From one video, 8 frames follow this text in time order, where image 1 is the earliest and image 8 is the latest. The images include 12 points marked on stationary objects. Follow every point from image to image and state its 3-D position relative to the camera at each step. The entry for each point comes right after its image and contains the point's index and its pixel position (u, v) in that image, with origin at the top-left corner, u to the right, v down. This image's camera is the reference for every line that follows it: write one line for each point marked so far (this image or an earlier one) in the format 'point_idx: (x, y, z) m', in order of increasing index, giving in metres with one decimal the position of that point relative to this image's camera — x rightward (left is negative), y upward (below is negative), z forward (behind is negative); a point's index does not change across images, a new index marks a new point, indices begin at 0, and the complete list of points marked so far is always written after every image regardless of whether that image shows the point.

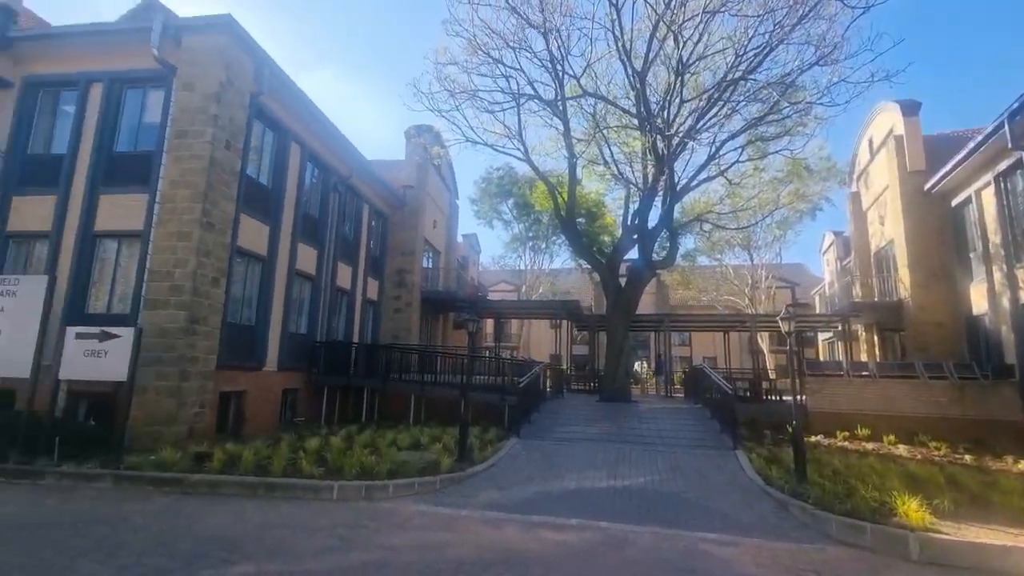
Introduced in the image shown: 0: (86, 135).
0: (-10.1, +3.6, +11.6) m
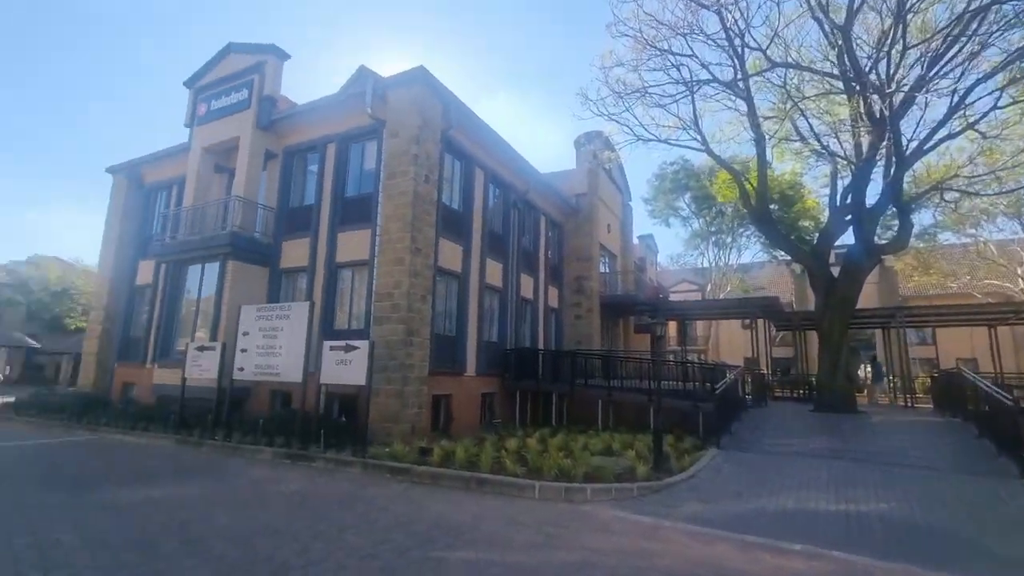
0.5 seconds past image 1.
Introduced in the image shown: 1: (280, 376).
0: (-5.5, +3.0, +14.5) m
1: (-5.5, -2.1, +11.5) m
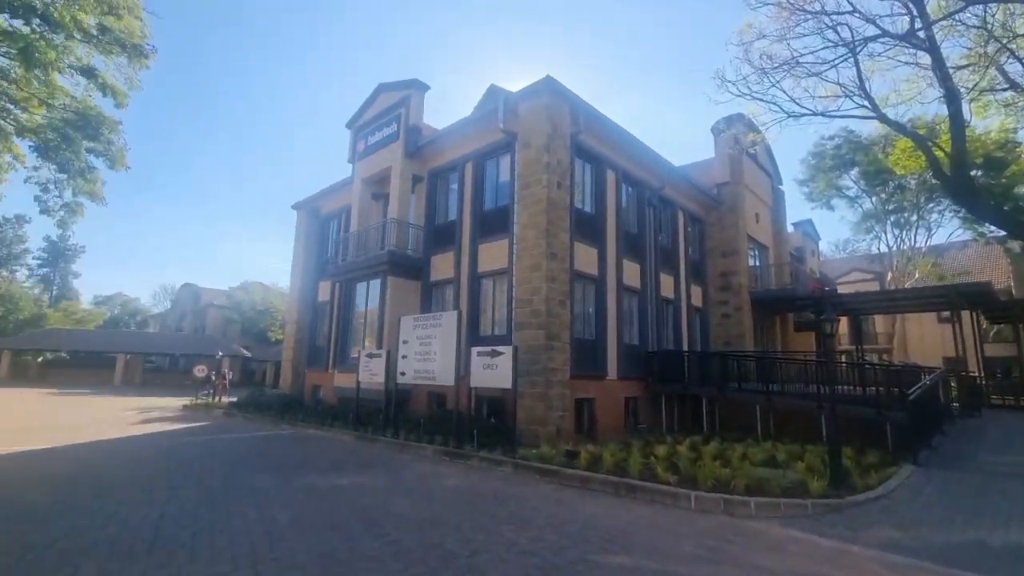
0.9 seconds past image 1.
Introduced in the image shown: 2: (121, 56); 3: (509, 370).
0: (-1.5, +2.7, +15.5) m
1: (-2.0, -2.3, +12.5) m
2: (-9.9, +5.9, +12.4) m
3: (-0.1, -1.9, +11.5) m
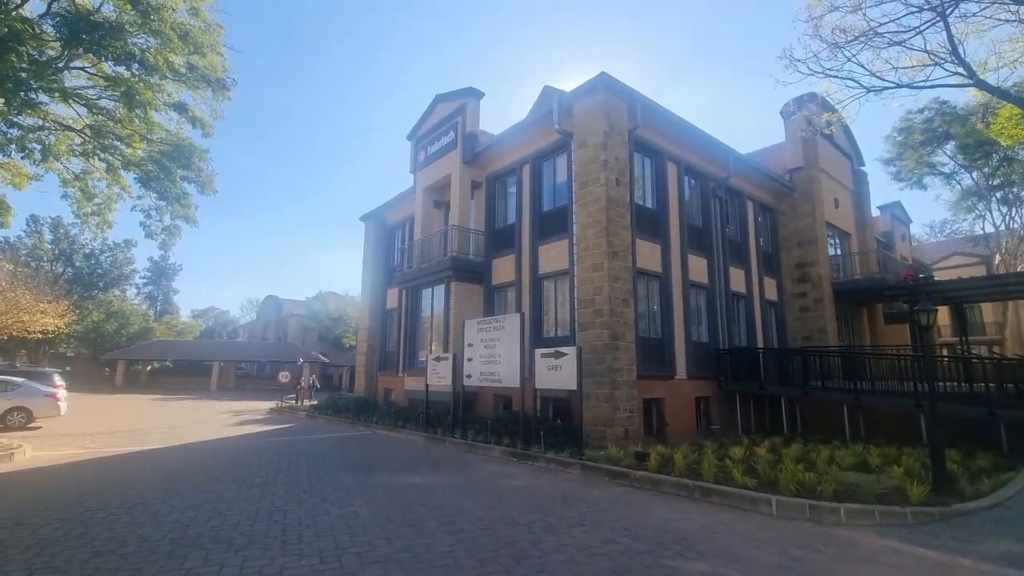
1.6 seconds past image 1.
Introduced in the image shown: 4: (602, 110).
0: (+0.4, +2.6, +15.6) m
1: (-0.3, -2.4, +12.7) m
2: (-8.5, +5.5, +13.6) m
3: (+1.4, -1.9, +11.5) m
4: (+2.4, +4.7, +13.0) m
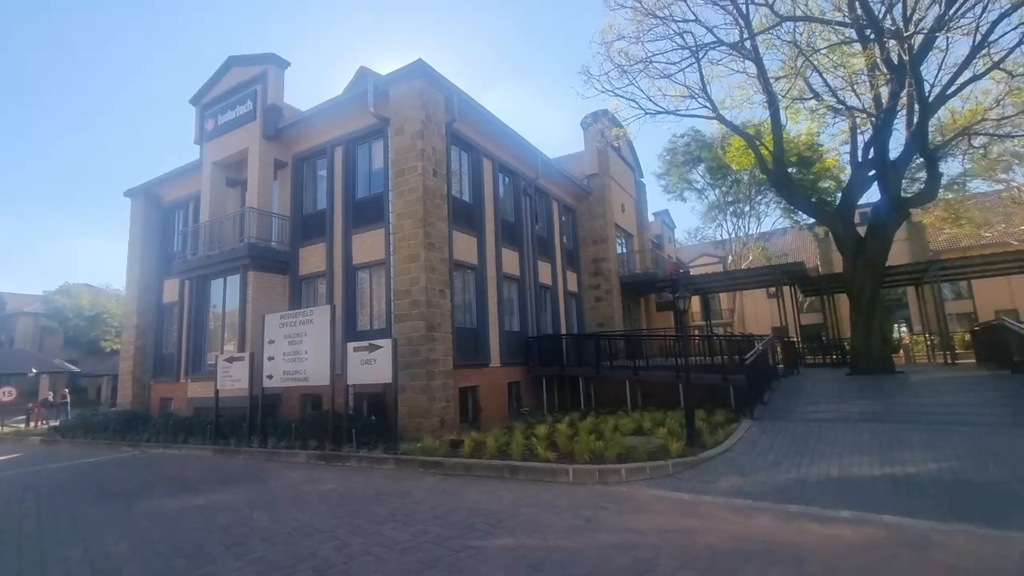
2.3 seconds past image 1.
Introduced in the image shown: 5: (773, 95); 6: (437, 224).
0: (-5.2, +2.9, +14.5) m
1: (-4.9, -2.2, +11.6) m
2: (-12.8, +5.7, +9.5) m
3: (-2.8, -1.7, +11.1) m
4: (-2.4, +5.0, +12.8) m
5: (+8.6, +6.4, +16.2) m
6: (-2.0, +1.7, +12.8) m
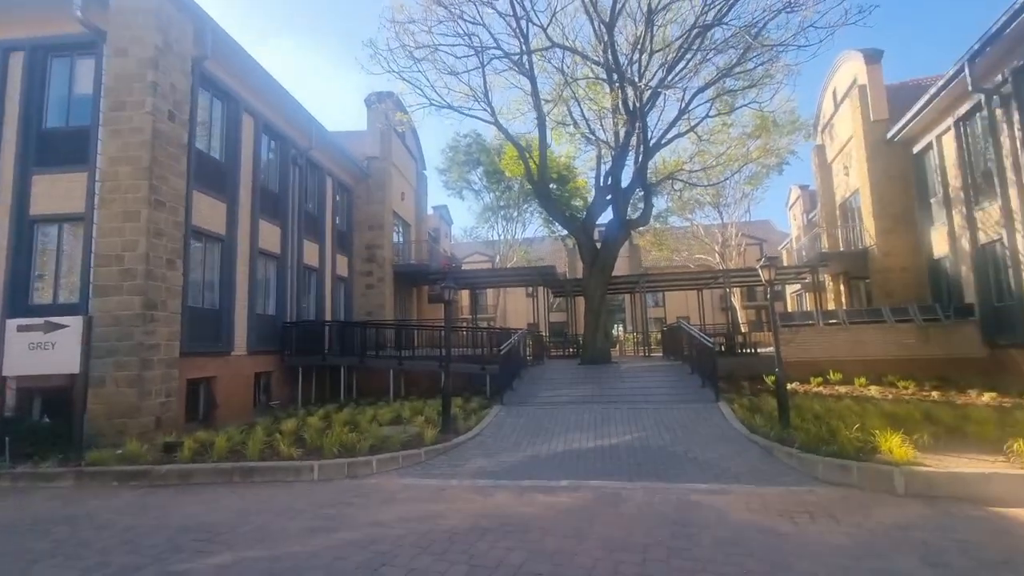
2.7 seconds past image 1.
0: (-10.9, +3.8, +10.6) m
1: (-9.7, -1.4, +8.1) m
2: (-15.3, +7.0, +2.7) m
3: (-7.6, -1.1, +8.5) m
4: (-7.5, +5.6, +10.2) m
5: (+1.1, +6.4, +18.1) m
6: (-7.3, +2.3, +10.4) m
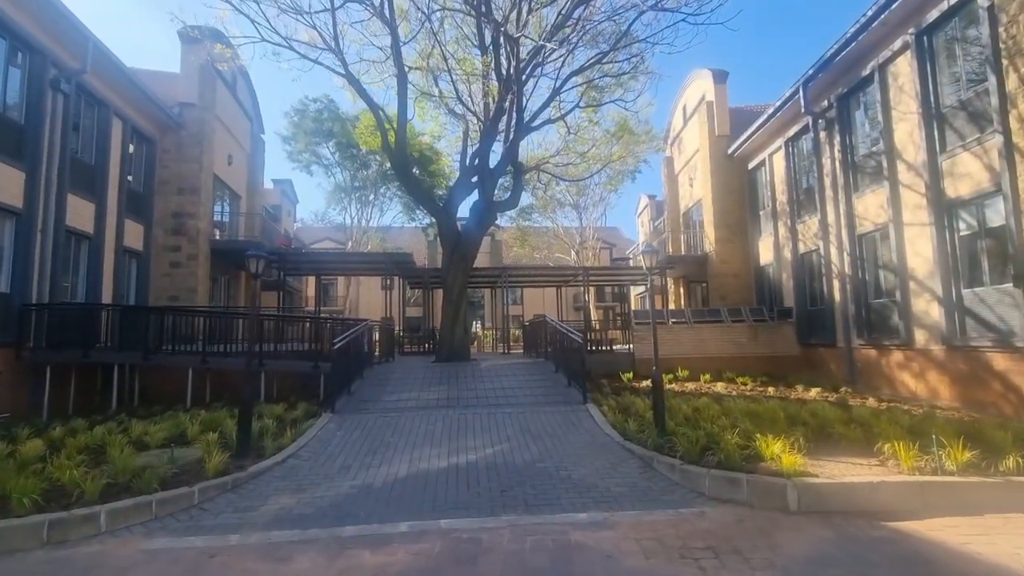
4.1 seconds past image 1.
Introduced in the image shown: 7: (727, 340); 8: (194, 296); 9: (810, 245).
0: (-13.0, +4.6, +5.4) m
1: (-11.4, -0.6, +3.4) m
2: (-14.9, +7.9, -3.4) m
3: (-9.5, -0.4, +4.4) m
4: (-9.6, +6.3, +6.0) m
5: (-3.5, +6.8, +15.9) m
6: (-9.6, +3.0, +6.3) m
7: (+7.0, -1.7, +16.0) m
8: (-11.4, -0.3, +17.6) m
9: (+9.7, +1.4, +15.8) m
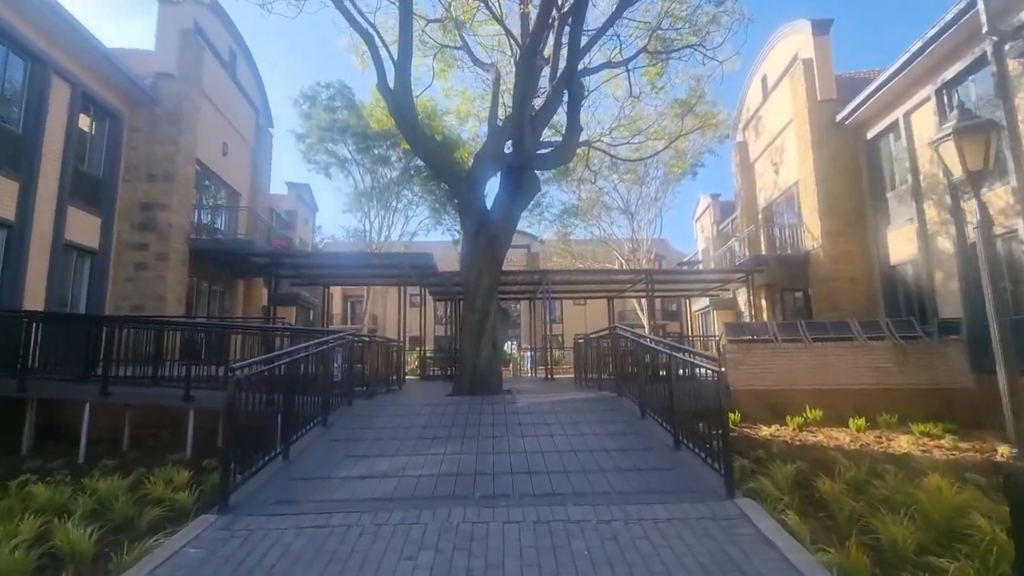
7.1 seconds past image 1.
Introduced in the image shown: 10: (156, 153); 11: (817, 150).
0: (-12.6, +4.9, +2.3) m
1: (-11.1, -0.2, 0.0) m
2: (-15.1, +8.6, -6.1) m
3: (-9.1, 0.0, +0.8) m
4: (-9.1, +6.6, +2.8) m
5: (-2.4, +6.7, +12.3) m
6: (-9.2, +3.3, +2.9) m
7: (+8.1, -1.8, +11.3) m
8: (-10.2, -0.5, +14.2) m
9: (+10.8, +1.4, +11.0) m
10: (-10.6, +4.0, +14.6) m
11: (+9.9, +4.5, +15.9) m
